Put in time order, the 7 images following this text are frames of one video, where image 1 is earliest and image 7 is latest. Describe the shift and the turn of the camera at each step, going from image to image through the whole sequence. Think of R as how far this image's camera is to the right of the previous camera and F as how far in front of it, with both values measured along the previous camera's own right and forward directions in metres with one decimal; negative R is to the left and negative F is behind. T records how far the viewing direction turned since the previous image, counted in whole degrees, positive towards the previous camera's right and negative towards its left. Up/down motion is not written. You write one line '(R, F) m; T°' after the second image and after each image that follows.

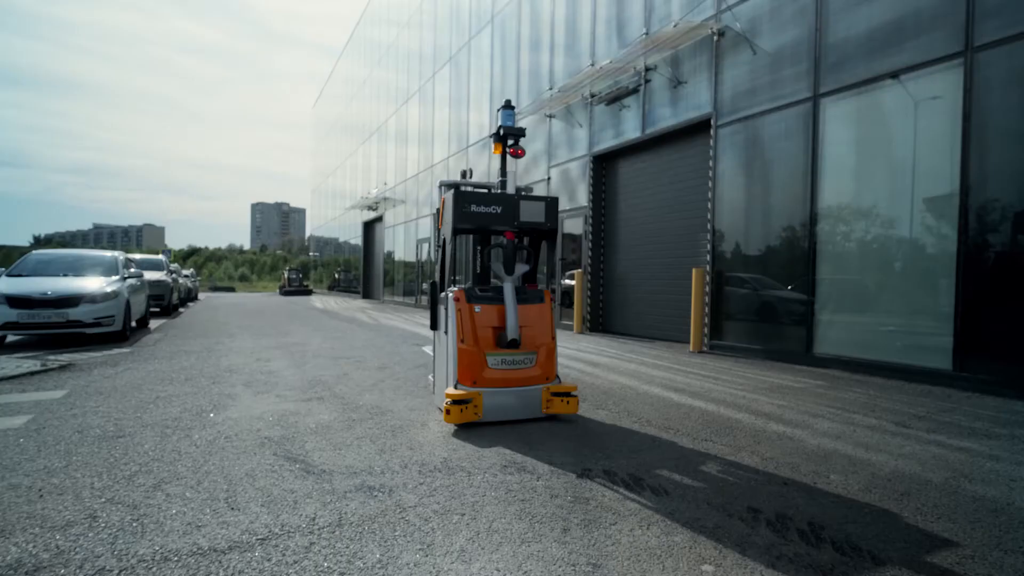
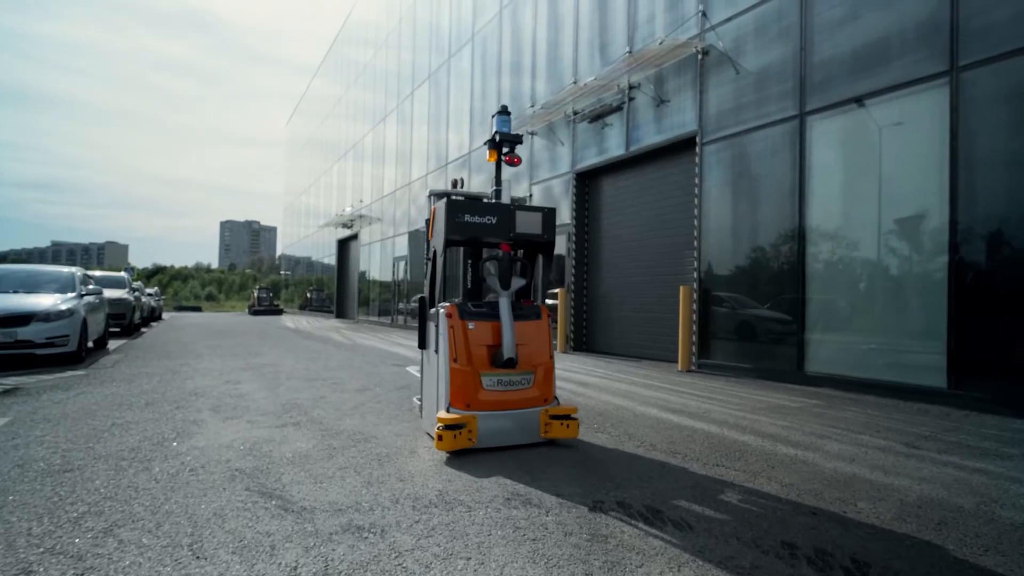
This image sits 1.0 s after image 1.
(-0.2, +0.3) m; +3°
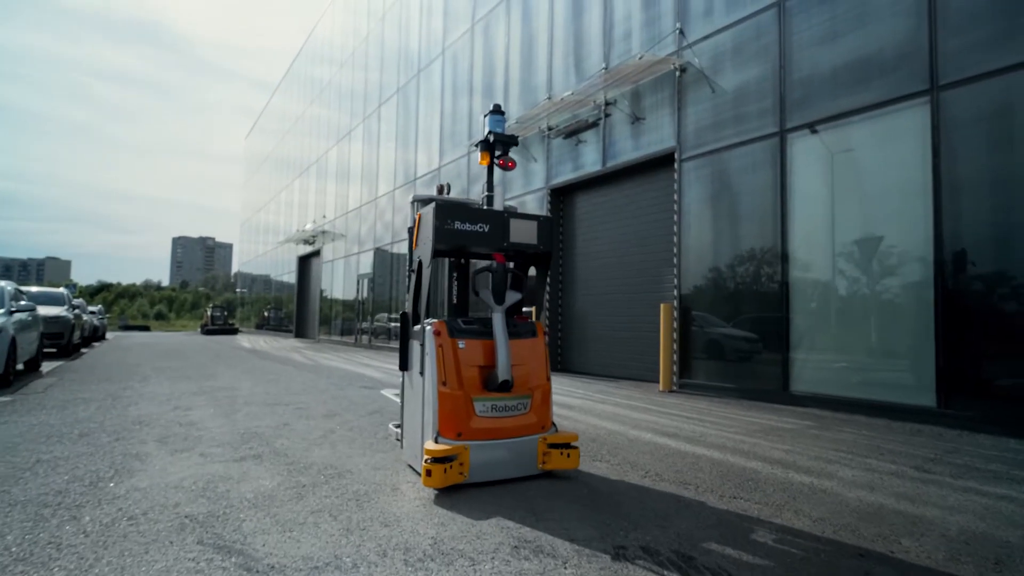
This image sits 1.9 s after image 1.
(-0.3, +0.5) m; +4°
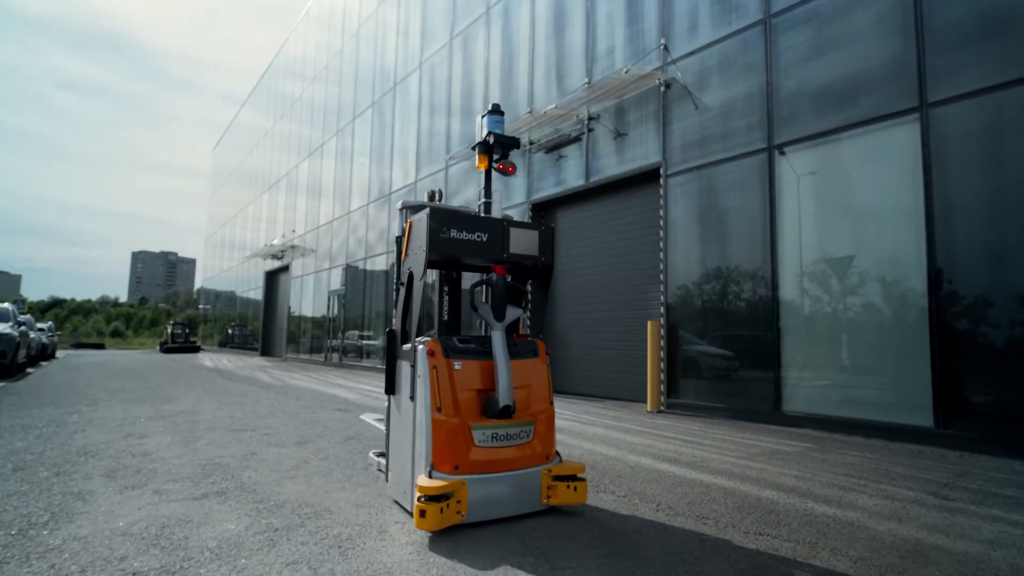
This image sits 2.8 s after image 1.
(-0.2, +0.4) m; +3°
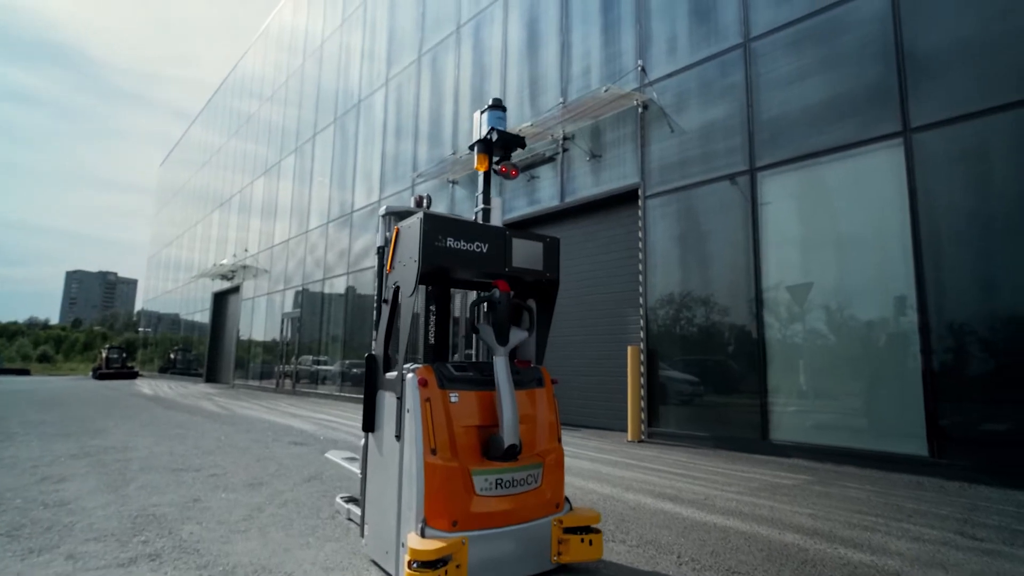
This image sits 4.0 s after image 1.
(-0.3, +0.6) m; +4°
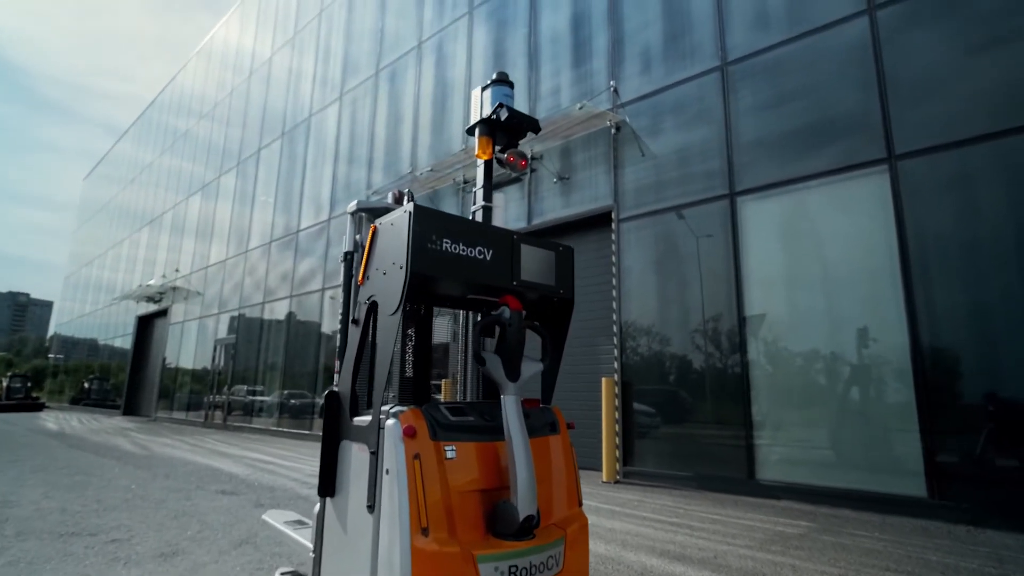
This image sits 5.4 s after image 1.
(-0.3, +0.8) m; +6°
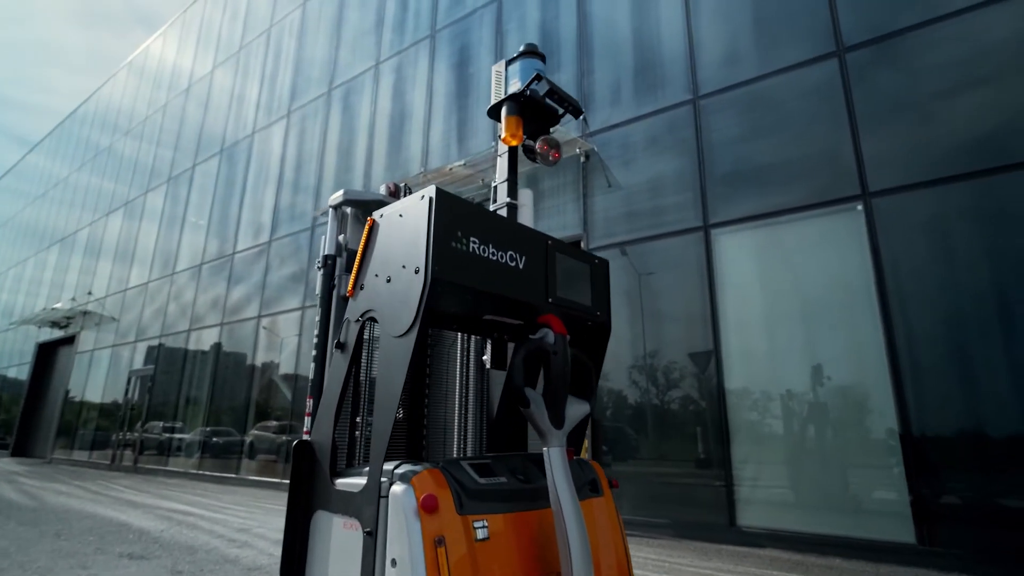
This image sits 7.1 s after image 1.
(-0.4, +0.6) m; +6°
